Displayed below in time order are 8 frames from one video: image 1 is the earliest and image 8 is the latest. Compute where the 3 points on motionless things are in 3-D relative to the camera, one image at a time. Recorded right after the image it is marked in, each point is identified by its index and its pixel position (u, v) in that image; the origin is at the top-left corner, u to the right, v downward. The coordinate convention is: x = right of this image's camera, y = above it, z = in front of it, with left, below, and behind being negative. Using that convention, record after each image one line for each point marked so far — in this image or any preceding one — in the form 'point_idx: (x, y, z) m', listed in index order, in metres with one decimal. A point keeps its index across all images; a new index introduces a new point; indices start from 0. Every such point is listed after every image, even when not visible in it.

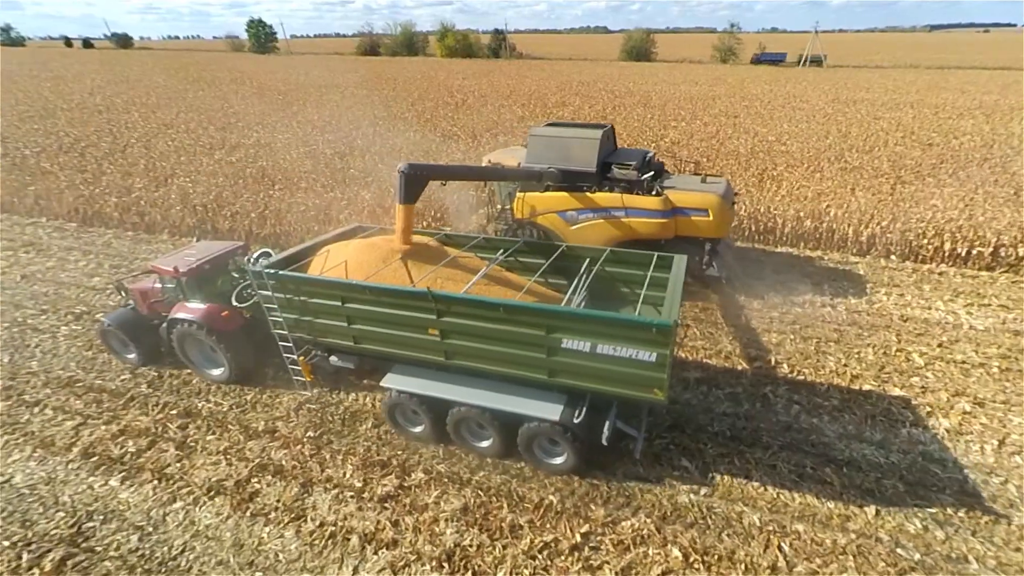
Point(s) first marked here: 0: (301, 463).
0: (-2.0, -1.7, +4.7) m
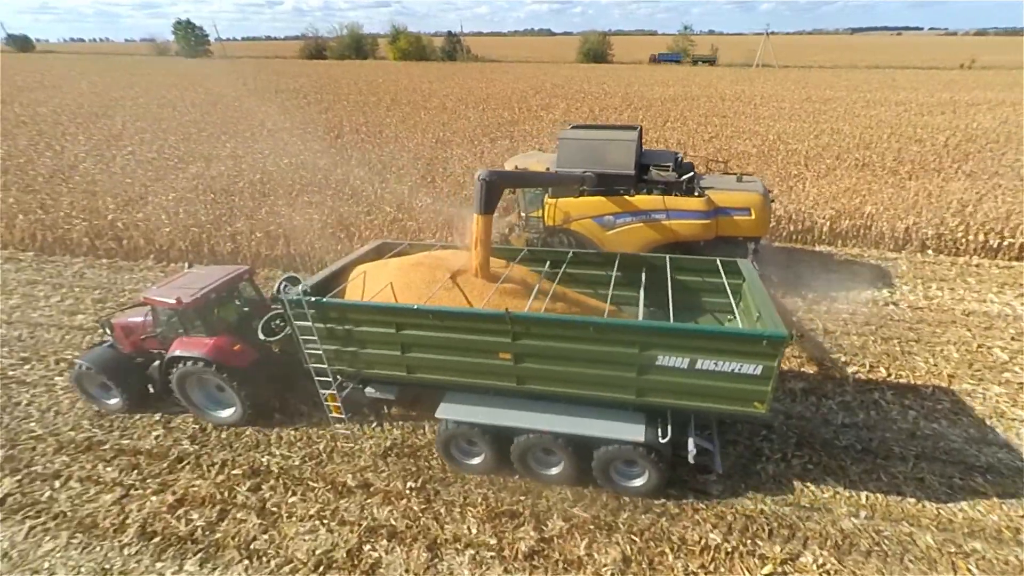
0: (-0.8, -2.1, +4.2) m
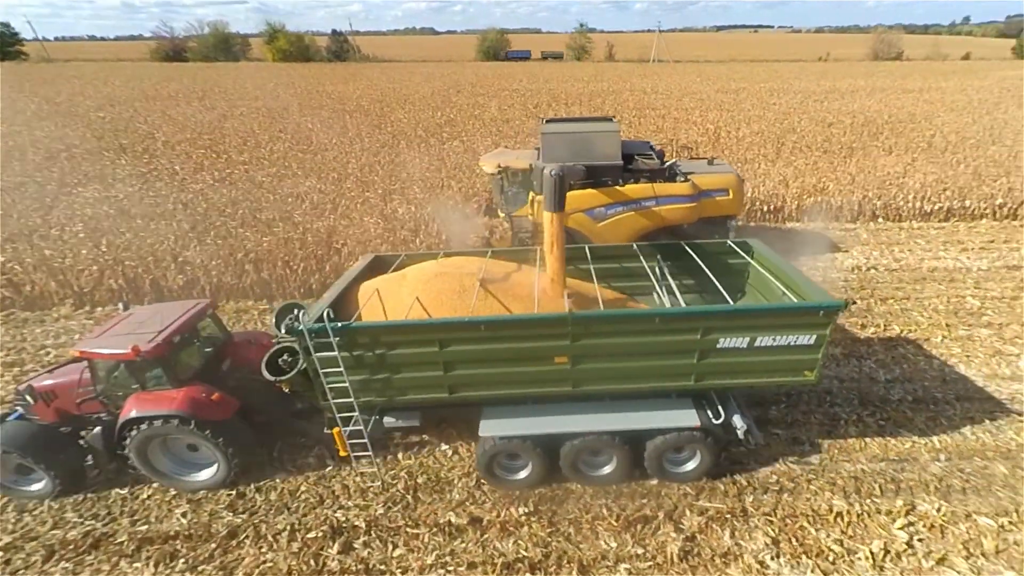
0: (+0.3, -2.1, +3.9) m
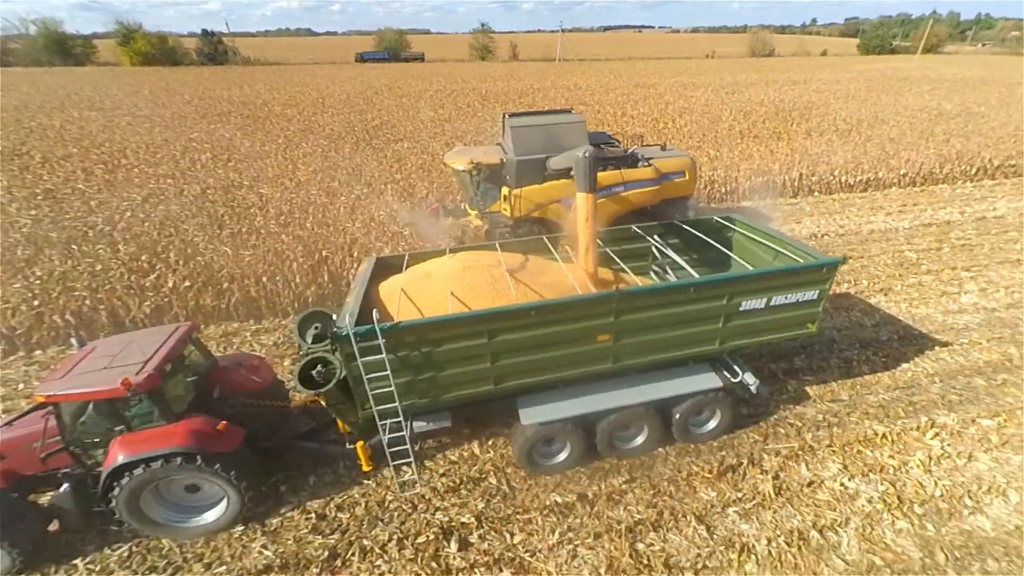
0: (+1.3, -1.9, +4.2) m
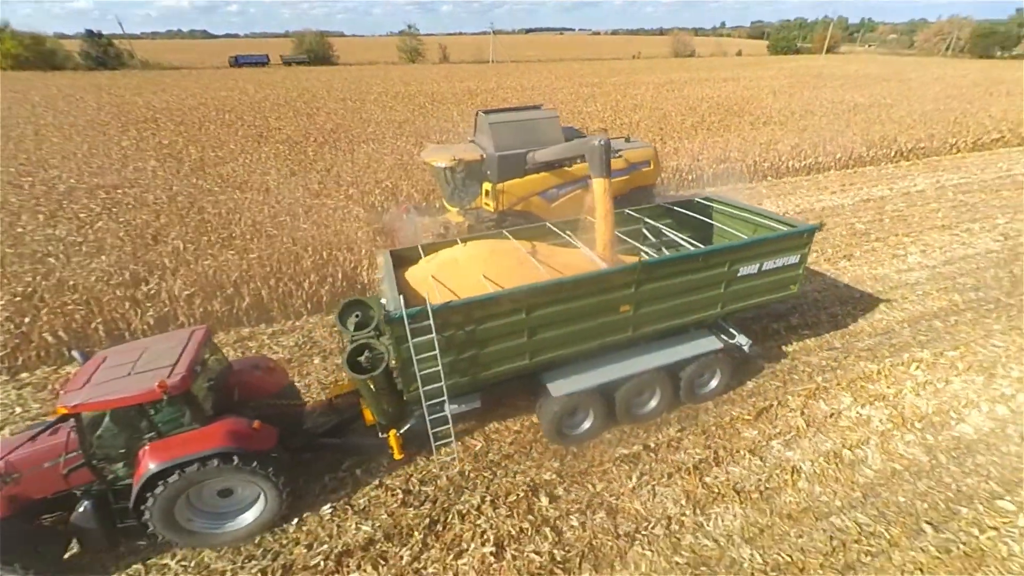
0: (+2.0, -1.6, +4.8) m
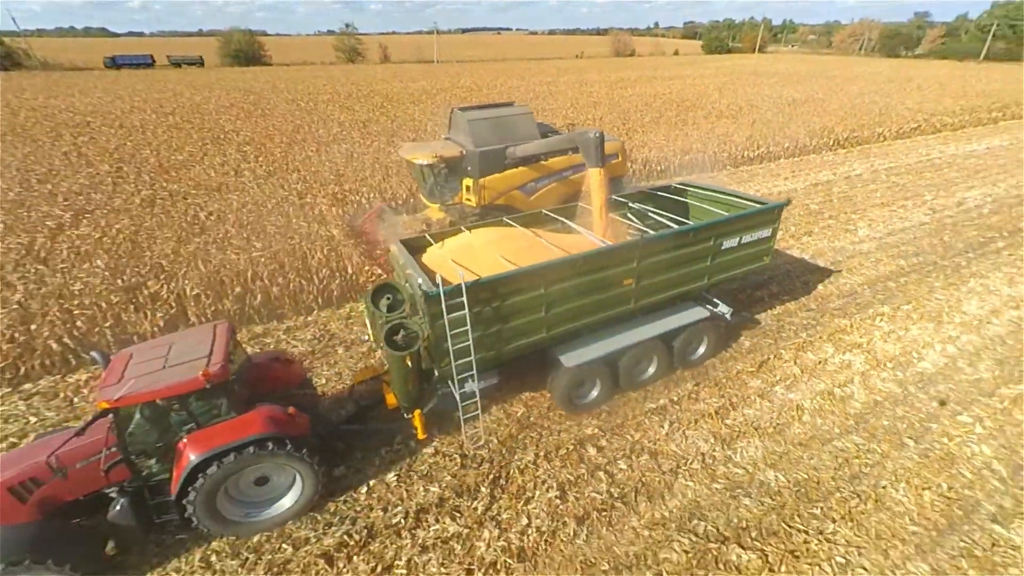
0: (+2.5, -1.2, +5.4) m
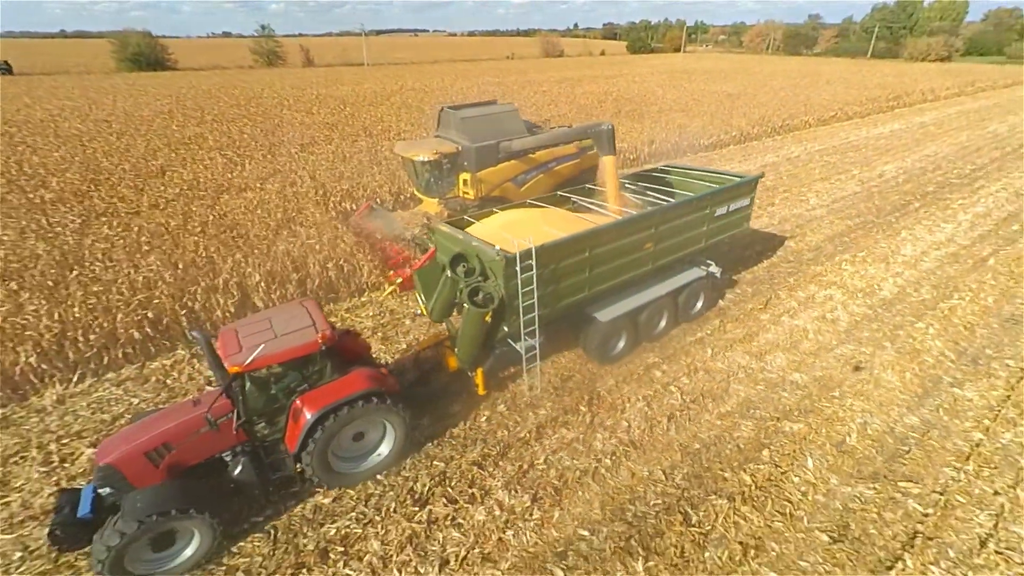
0: (+3.4, -0.5, +6.8) m
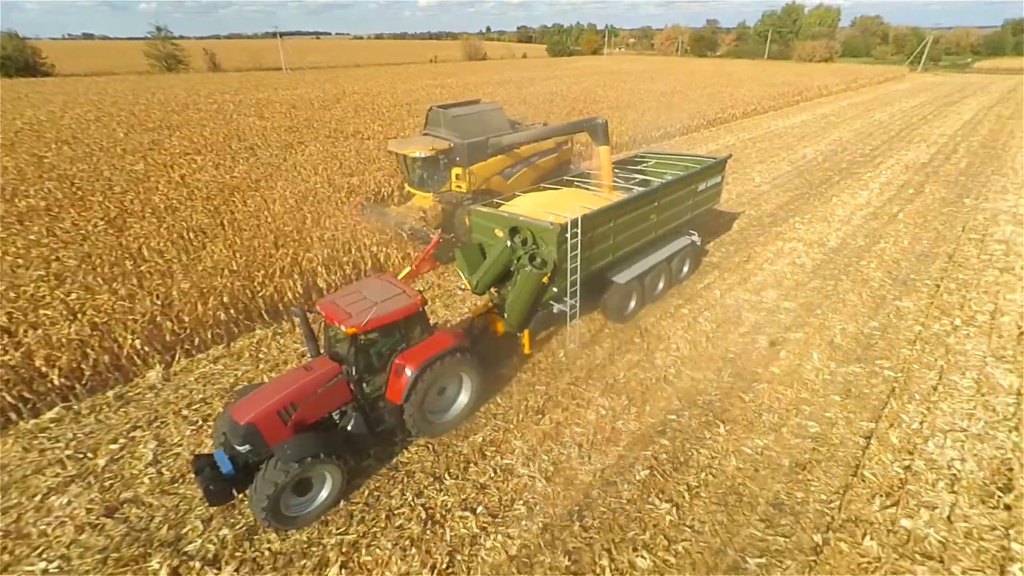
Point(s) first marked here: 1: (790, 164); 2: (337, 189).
0: (+4.1, +0.3, +8.6) m
1: (+8.7, +3.9, +14.9) m
2: (-4.5, +2.5, +12.2) m
